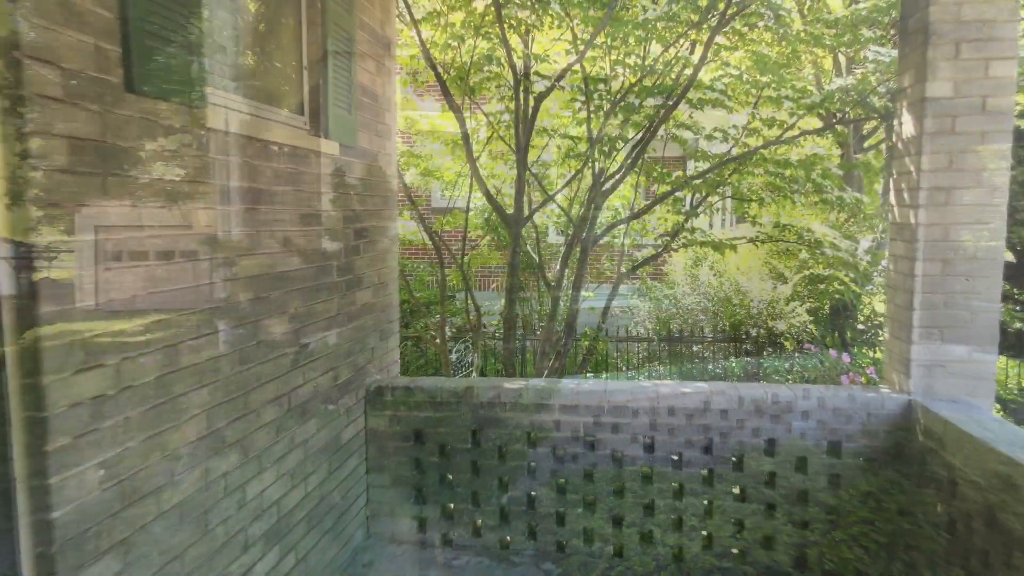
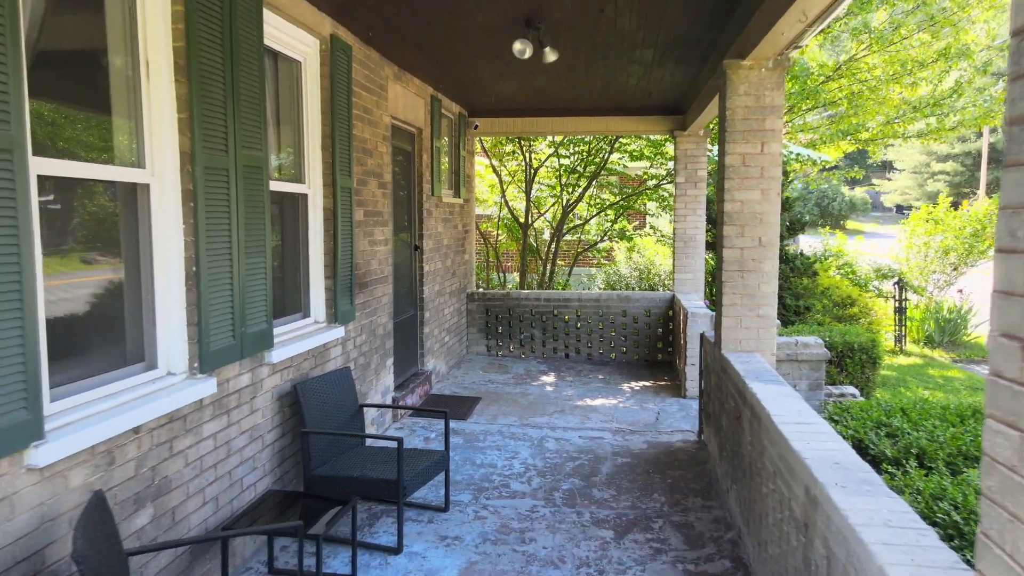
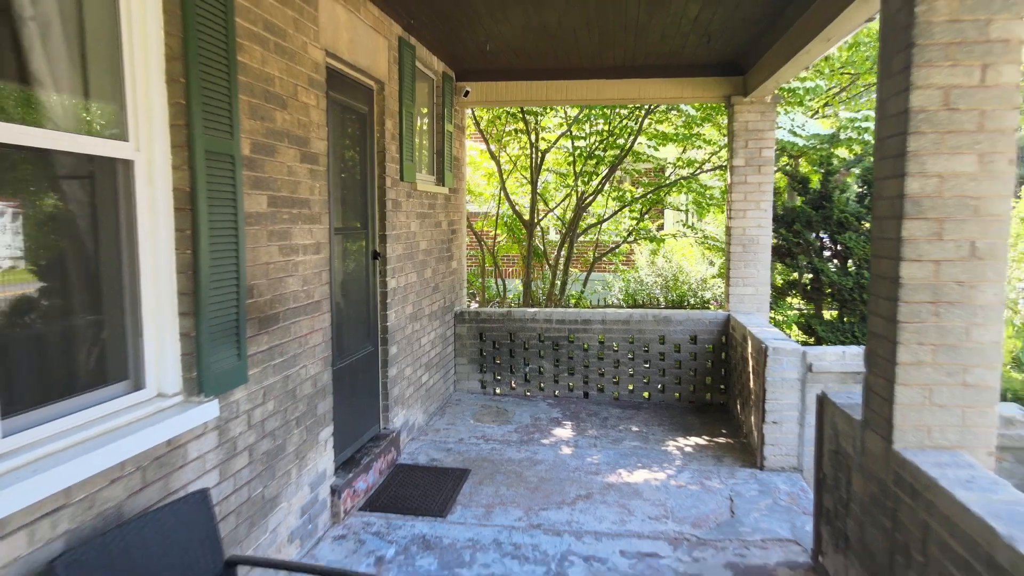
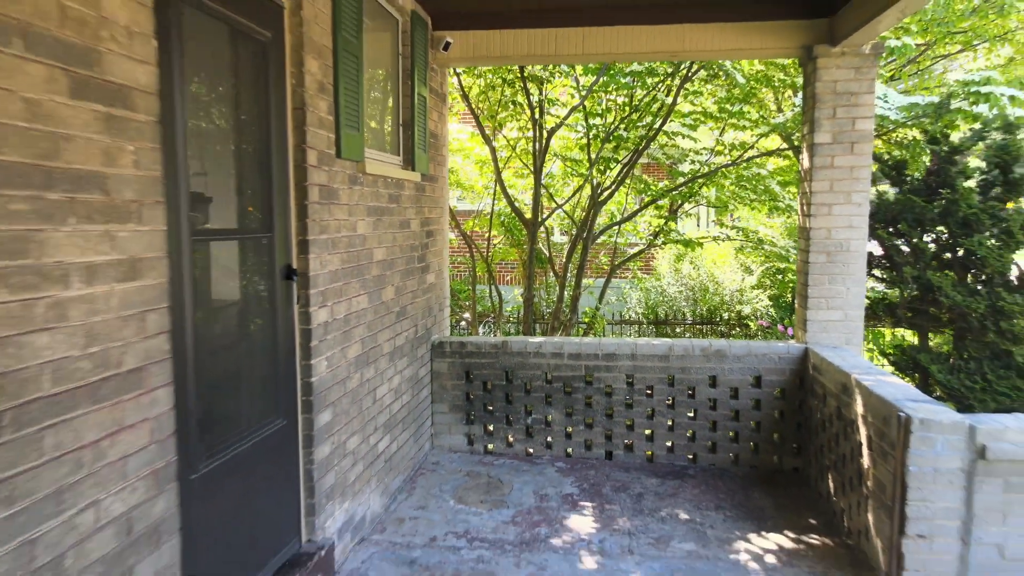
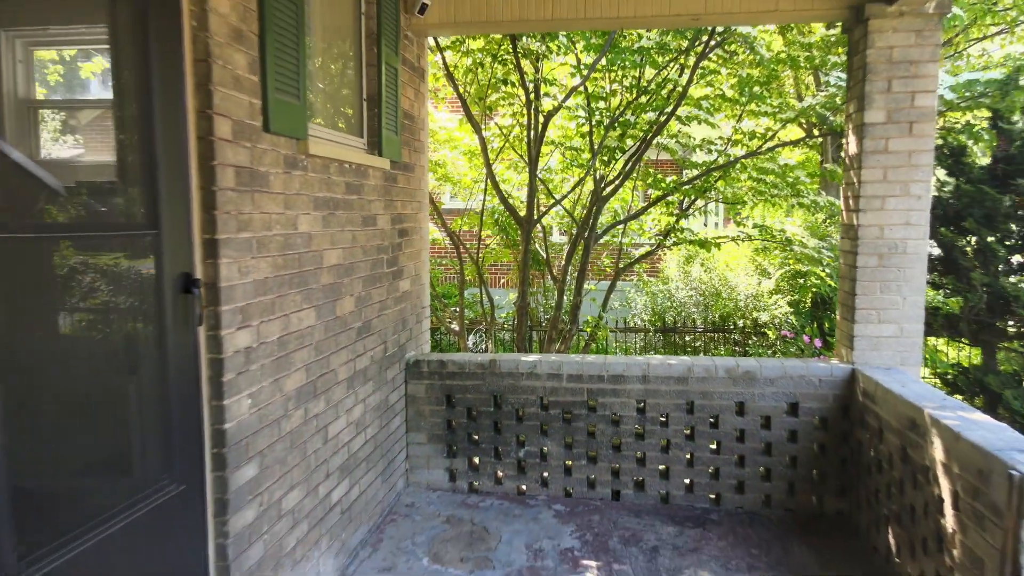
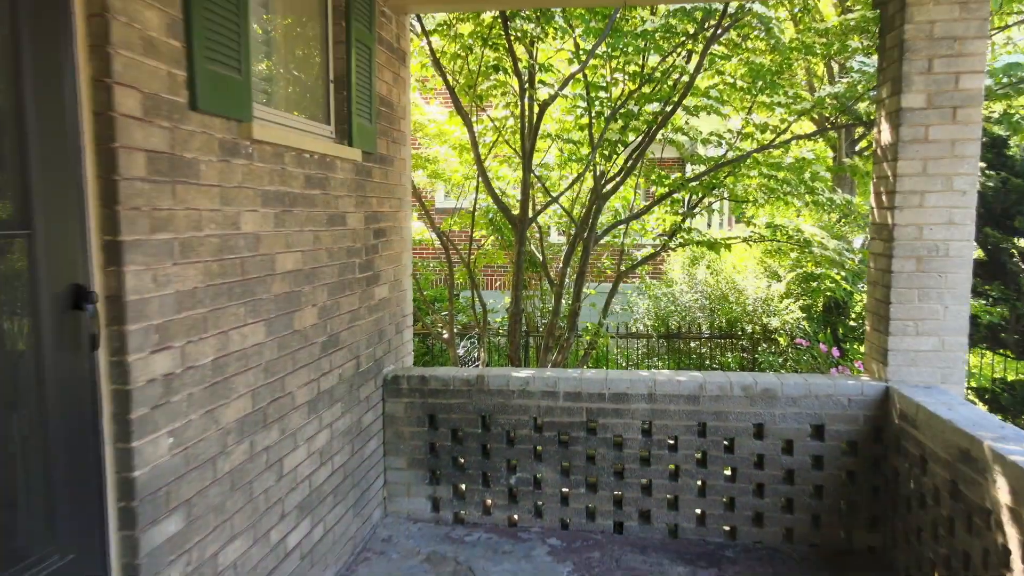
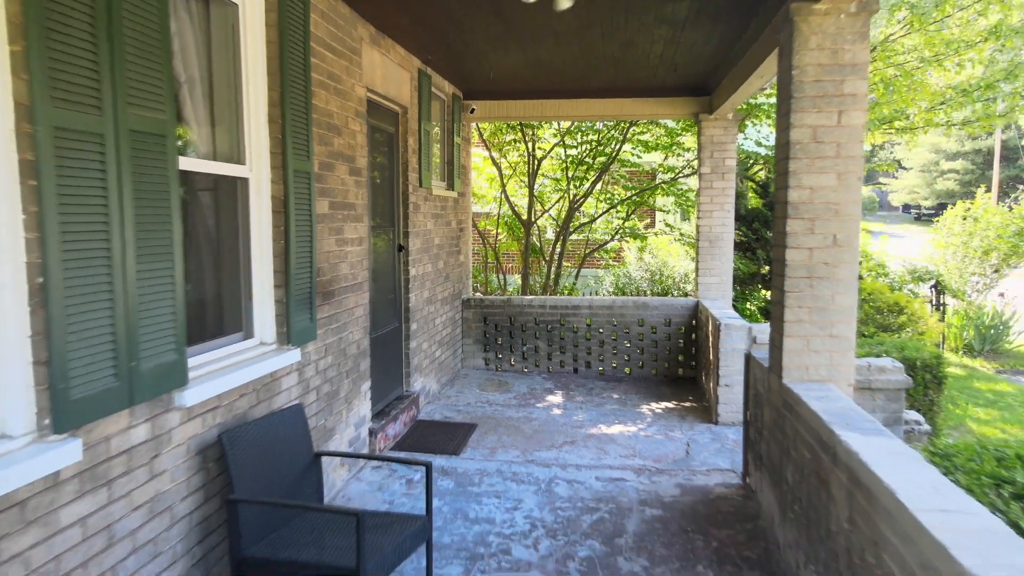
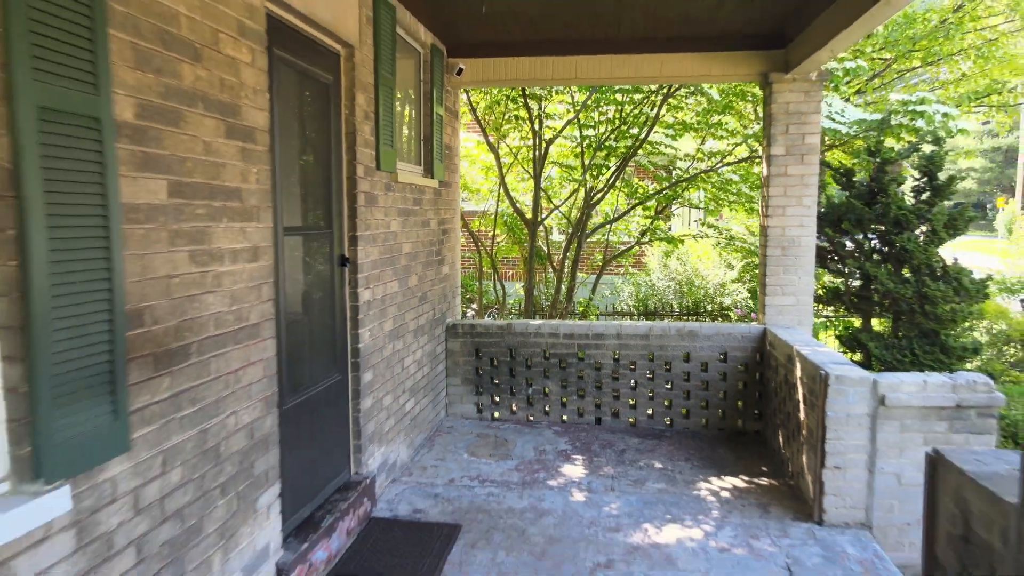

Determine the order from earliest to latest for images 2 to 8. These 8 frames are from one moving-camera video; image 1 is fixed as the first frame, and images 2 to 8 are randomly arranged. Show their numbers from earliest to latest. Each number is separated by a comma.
6, 5, 4, 8, 3, 7, 2
